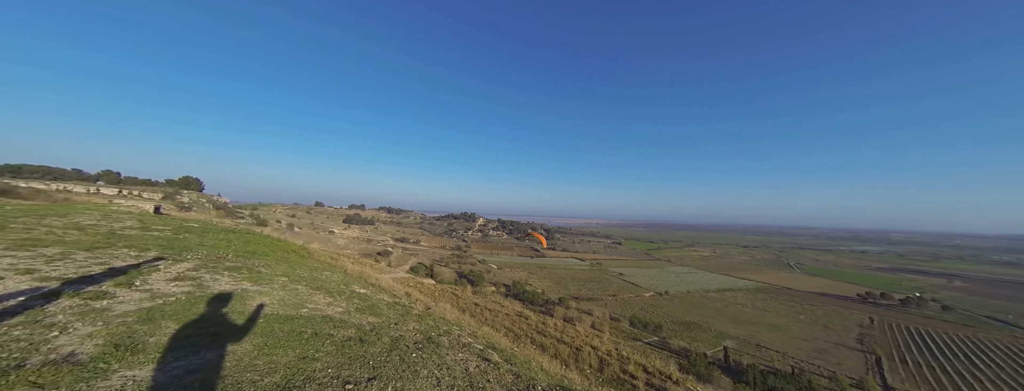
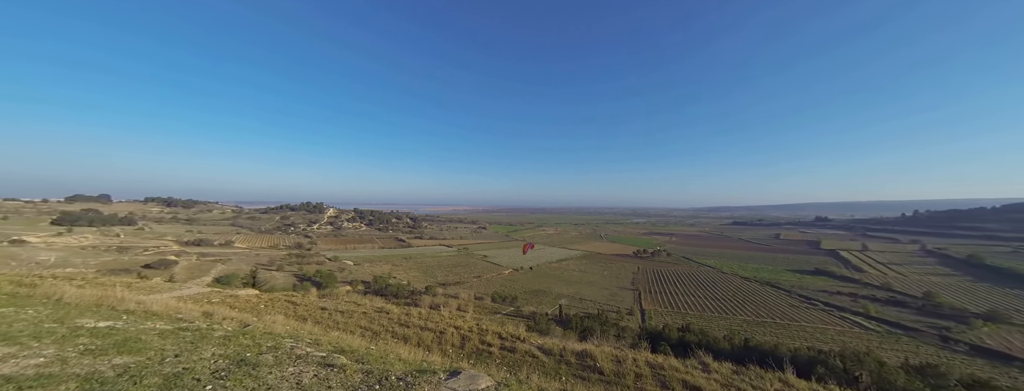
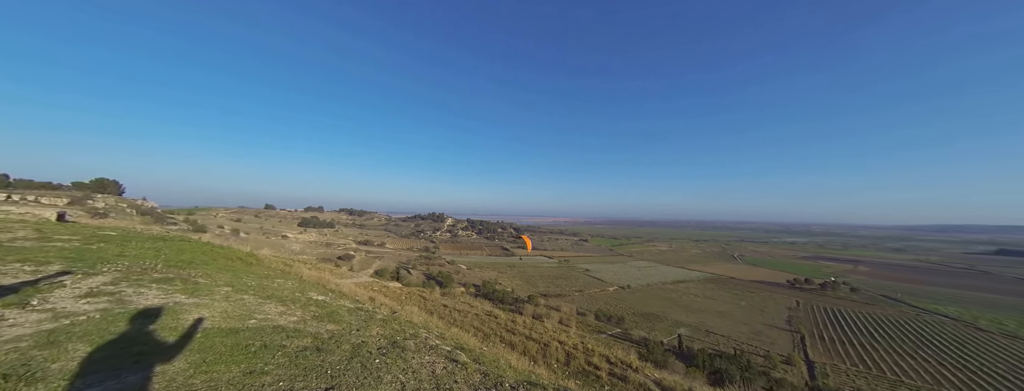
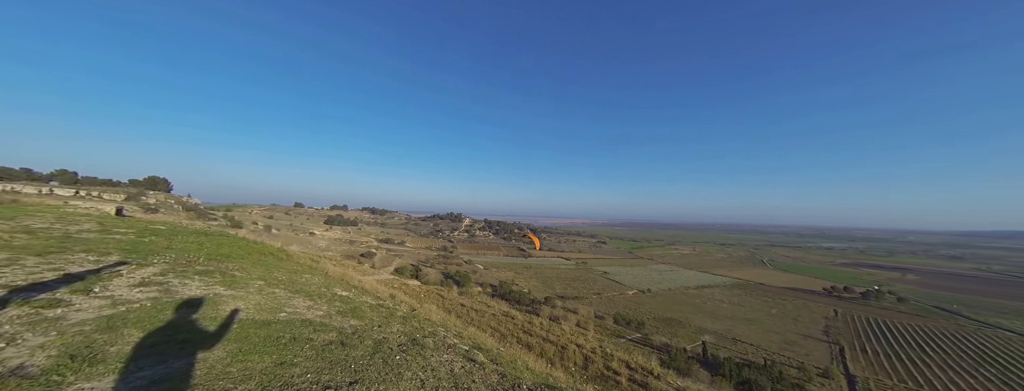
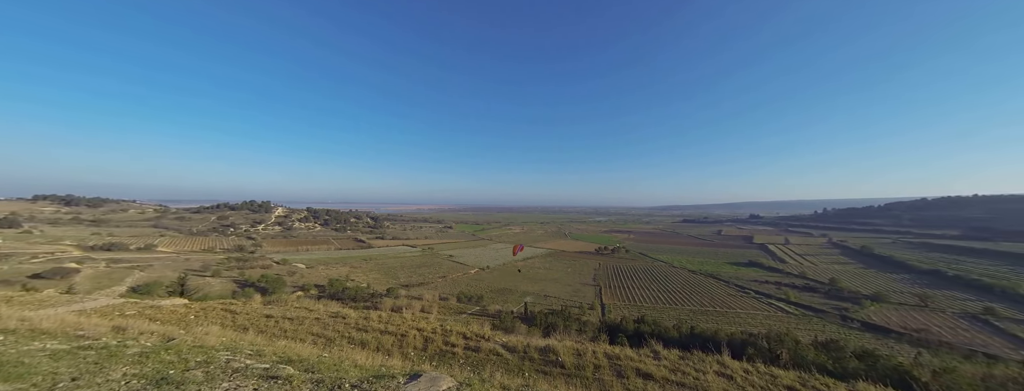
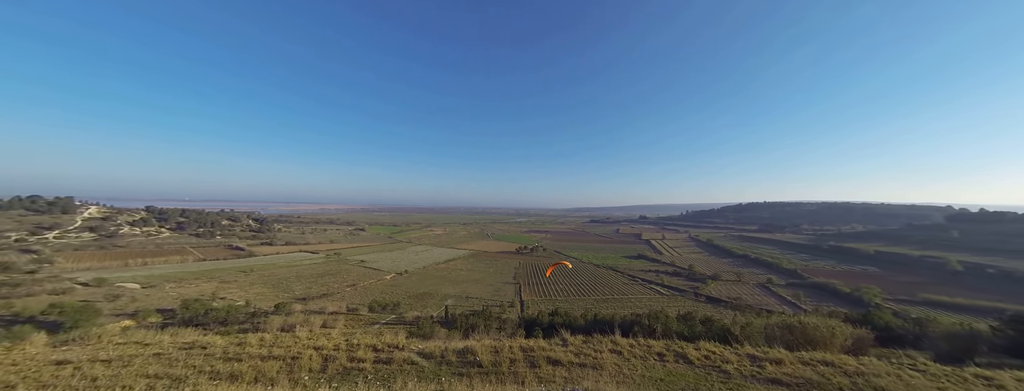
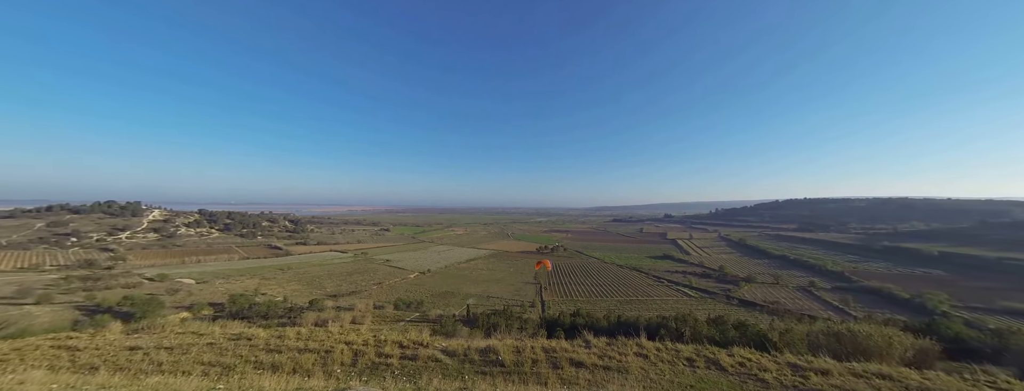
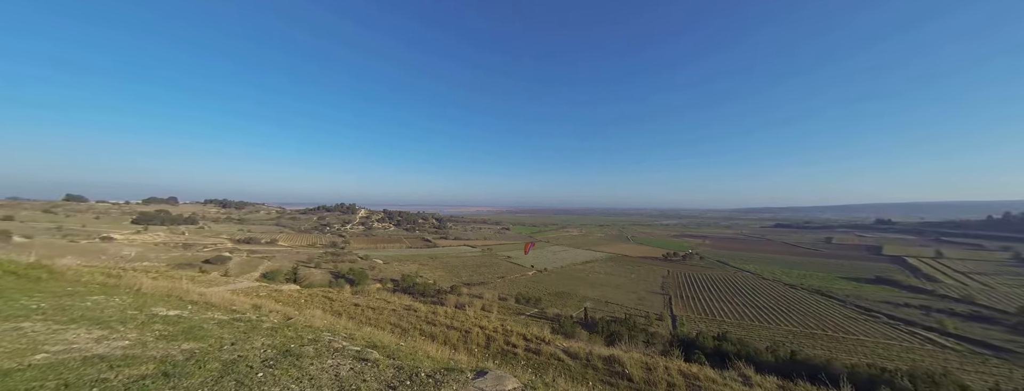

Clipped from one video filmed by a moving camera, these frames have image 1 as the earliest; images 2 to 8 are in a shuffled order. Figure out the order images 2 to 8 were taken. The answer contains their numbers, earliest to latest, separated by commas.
4, 3, 8, 2, 5, 7, 6
